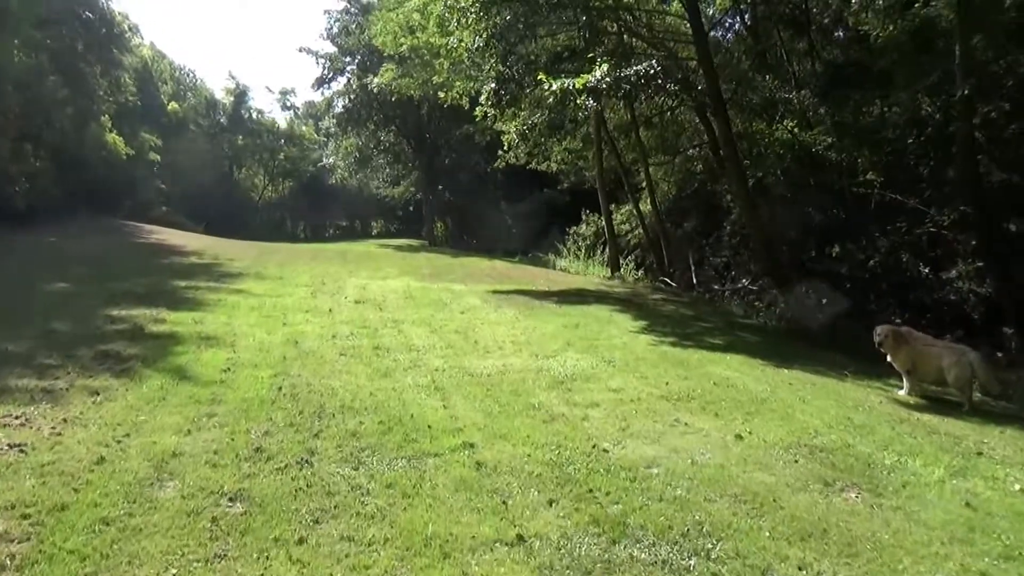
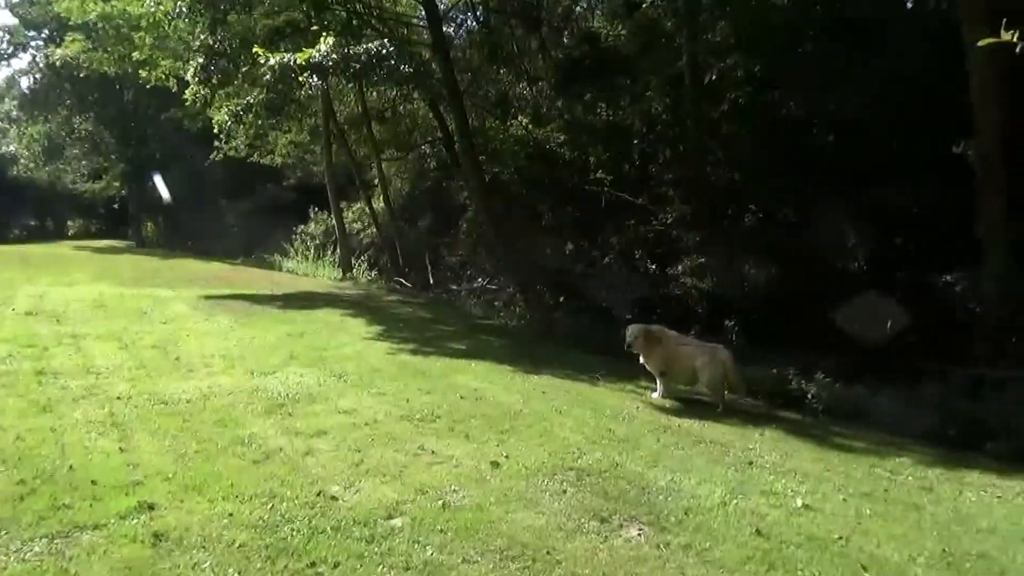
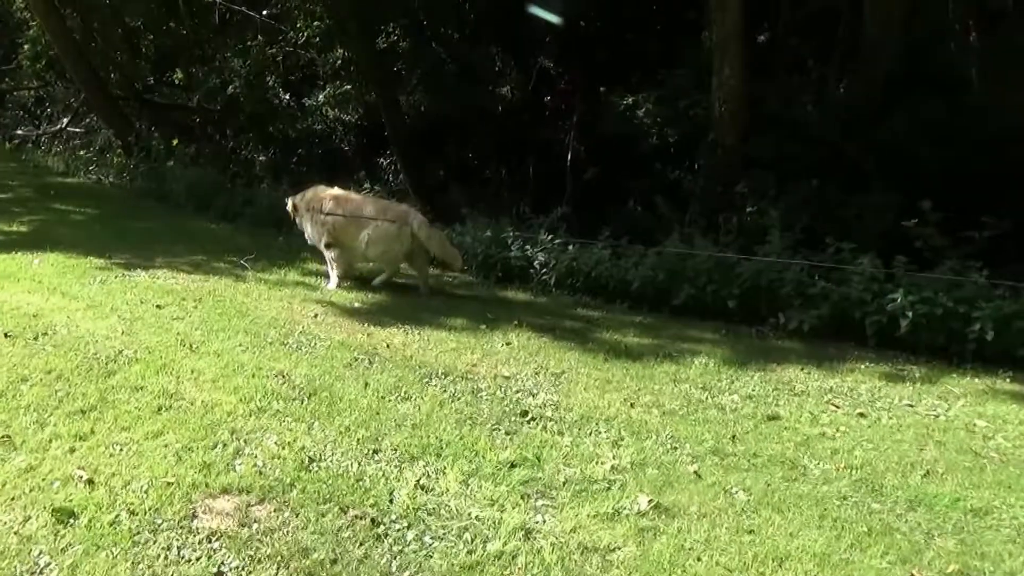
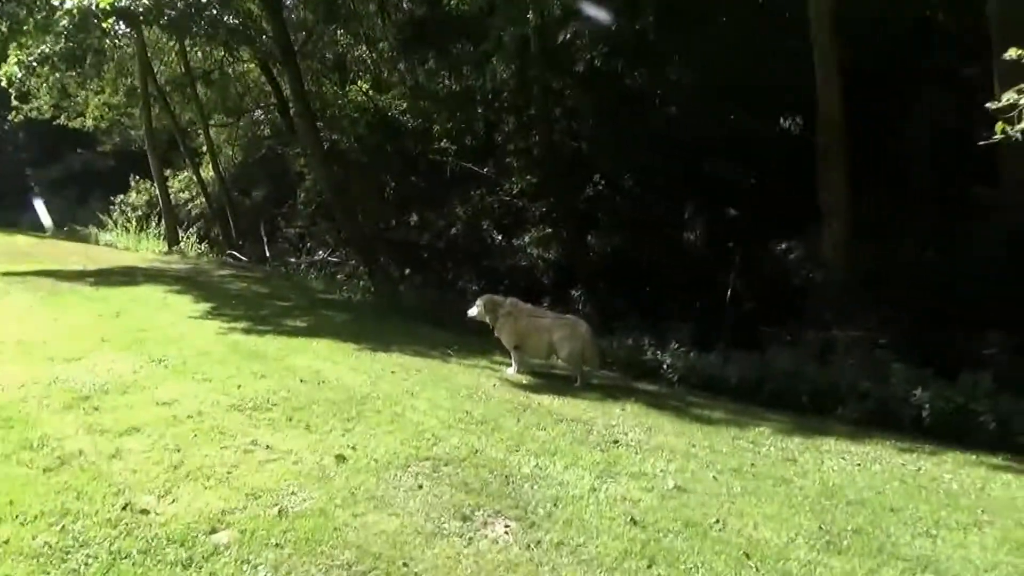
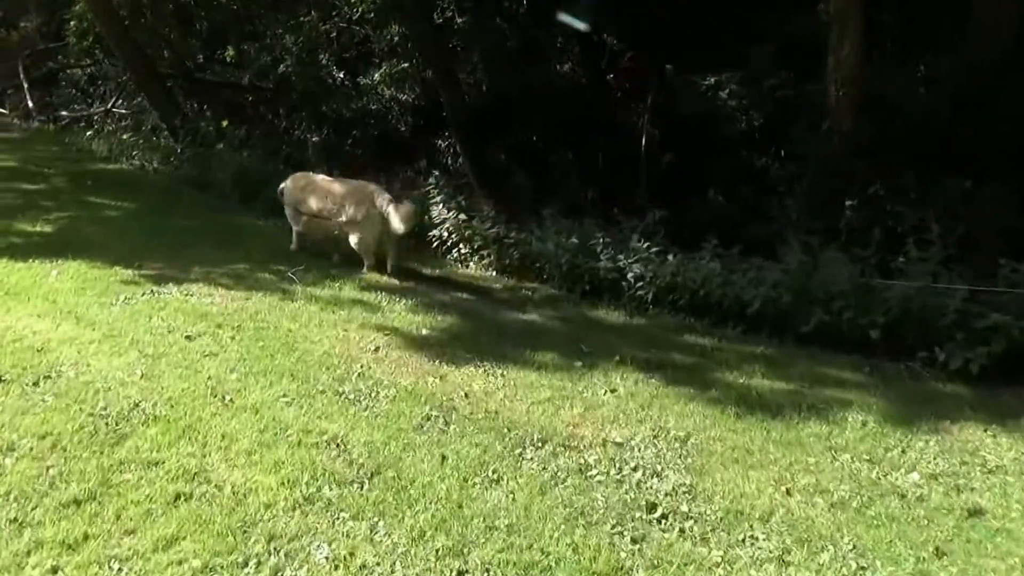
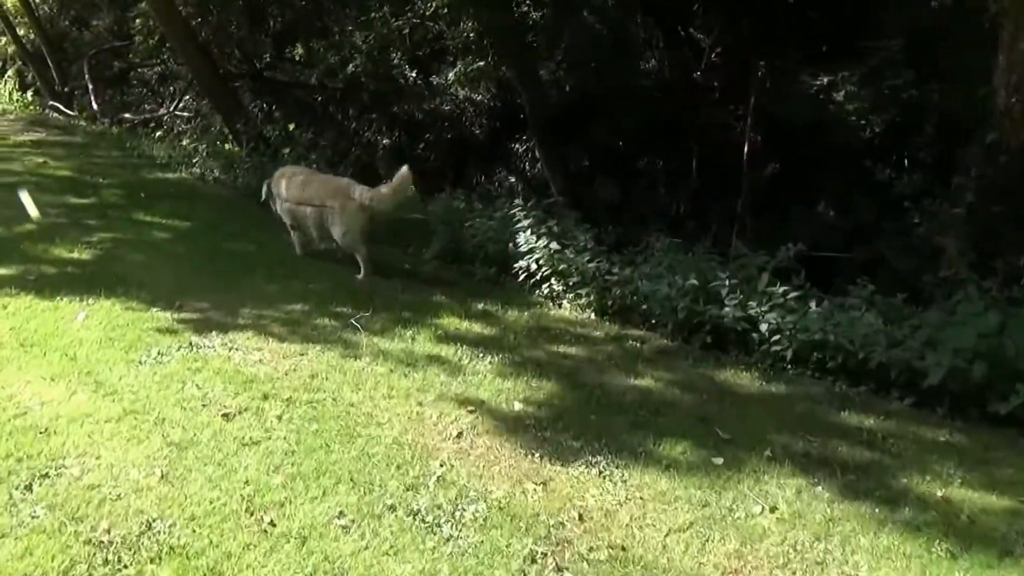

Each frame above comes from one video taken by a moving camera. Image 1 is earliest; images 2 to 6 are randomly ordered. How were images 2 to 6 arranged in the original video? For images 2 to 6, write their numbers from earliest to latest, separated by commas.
2, 4, 3, 5, 6
